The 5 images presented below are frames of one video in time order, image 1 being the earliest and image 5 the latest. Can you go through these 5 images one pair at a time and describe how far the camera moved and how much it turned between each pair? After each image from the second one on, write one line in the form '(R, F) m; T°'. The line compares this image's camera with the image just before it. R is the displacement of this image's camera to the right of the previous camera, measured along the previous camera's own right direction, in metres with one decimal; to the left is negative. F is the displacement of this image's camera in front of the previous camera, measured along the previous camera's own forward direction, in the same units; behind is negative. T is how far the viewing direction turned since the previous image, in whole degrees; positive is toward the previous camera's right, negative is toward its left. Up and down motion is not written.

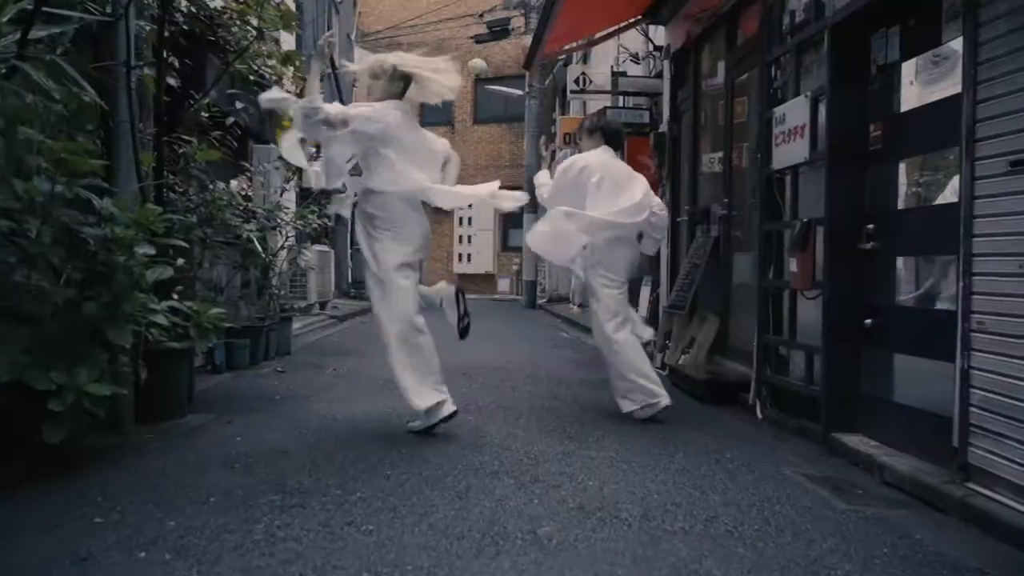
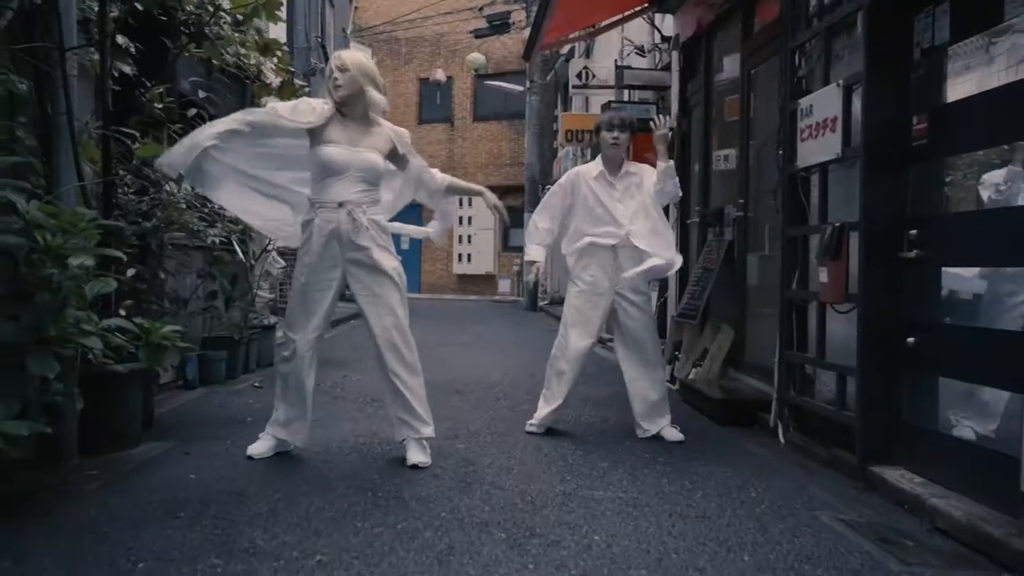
(0.0, +0.6) m; 0°
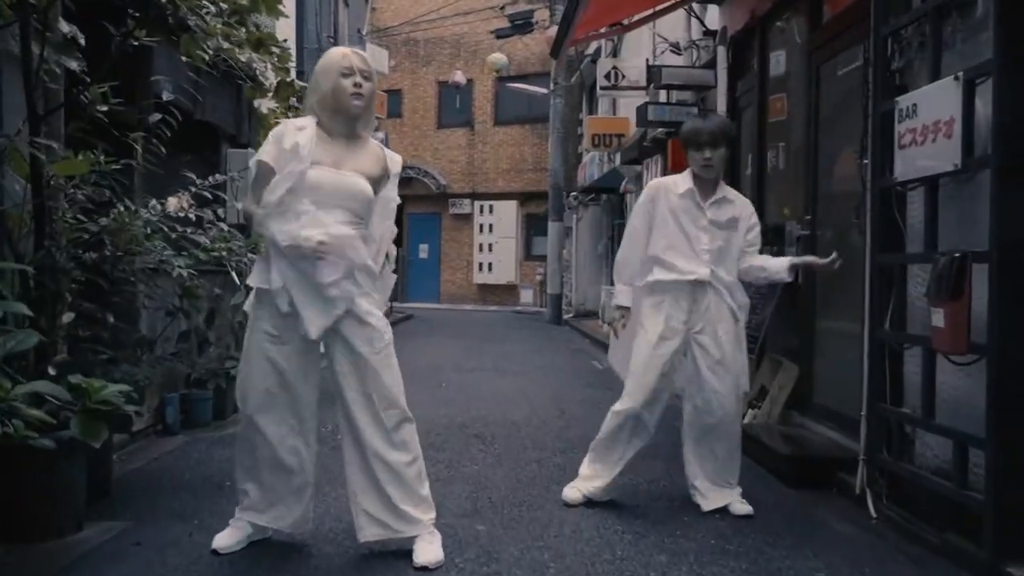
(0.0, +0.9) m; -1°
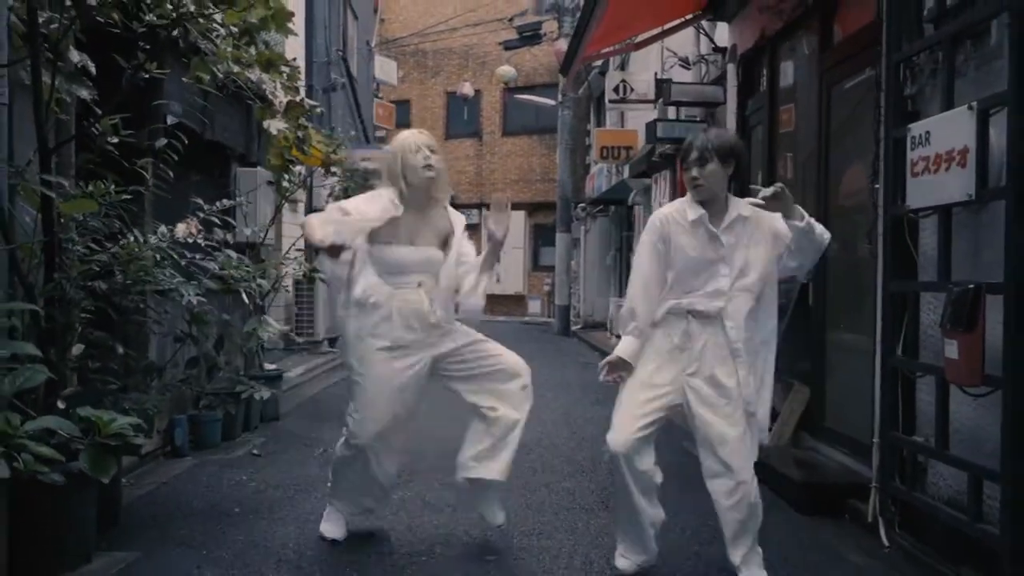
(0.0, 0.0) m; 0°
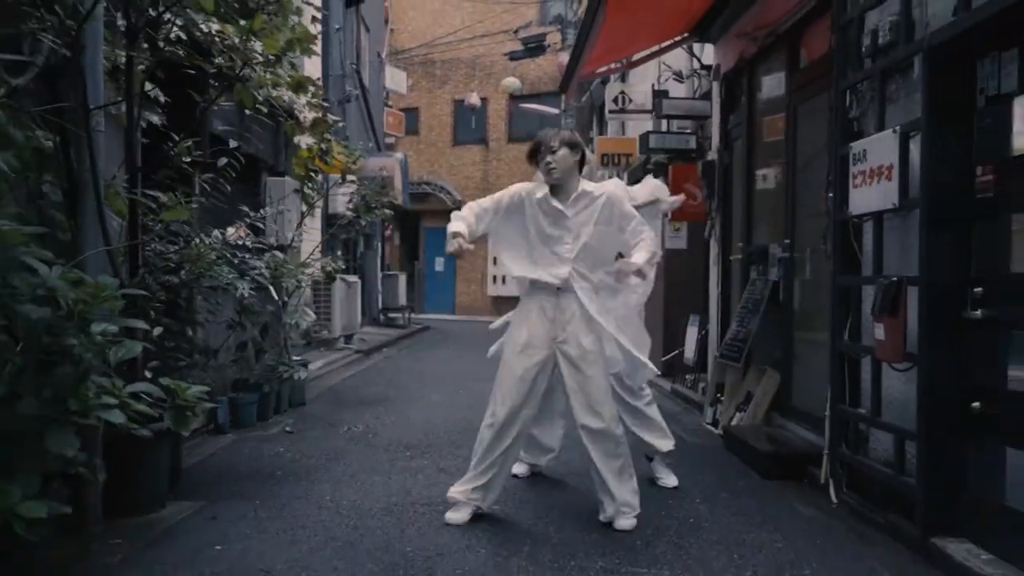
(0.0, -0.7) m; 0°
